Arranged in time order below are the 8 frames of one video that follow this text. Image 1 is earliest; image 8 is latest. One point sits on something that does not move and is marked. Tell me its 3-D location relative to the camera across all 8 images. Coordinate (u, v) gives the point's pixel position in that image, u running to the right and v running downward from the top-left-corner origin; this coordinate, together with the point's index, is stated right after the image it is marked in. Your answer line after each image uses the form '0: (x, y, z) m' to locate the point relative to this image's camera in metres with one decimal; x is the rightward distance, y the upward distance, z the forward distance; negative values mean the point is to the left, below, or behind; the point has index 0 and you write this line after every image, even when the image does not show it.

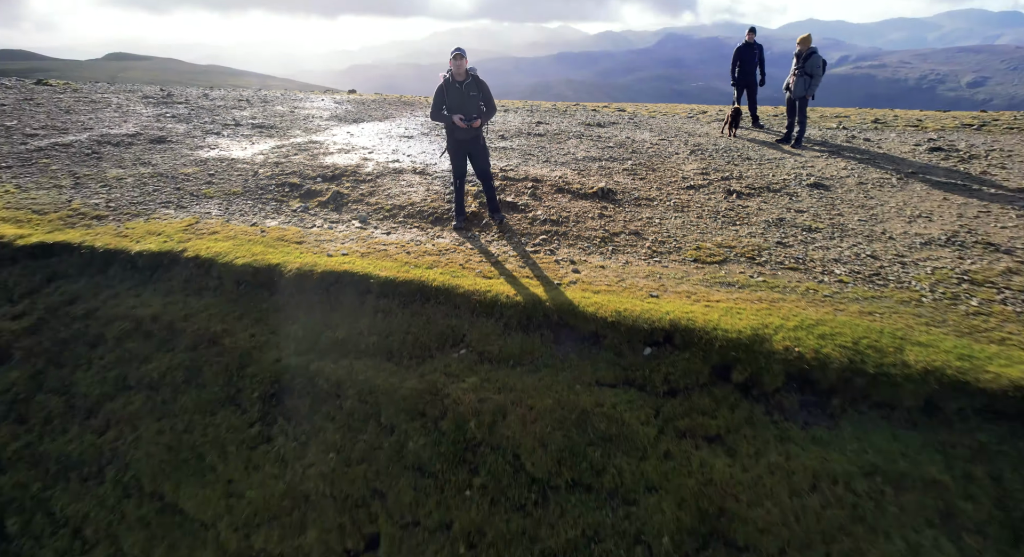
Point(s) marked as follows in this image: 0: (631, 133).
0: (+3.0, +3.6, +12.5) m
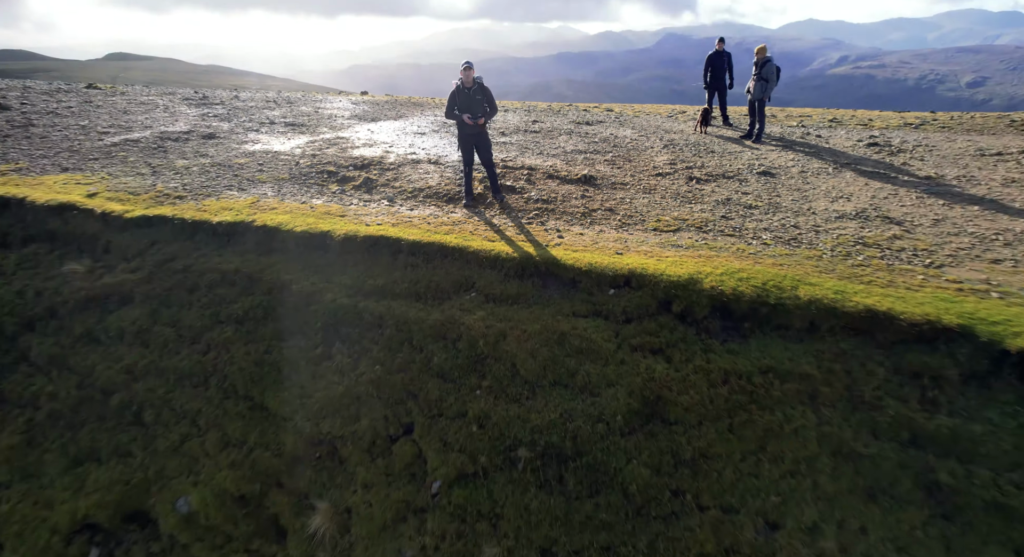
0: (+3.0, +4.2, +14.3) m
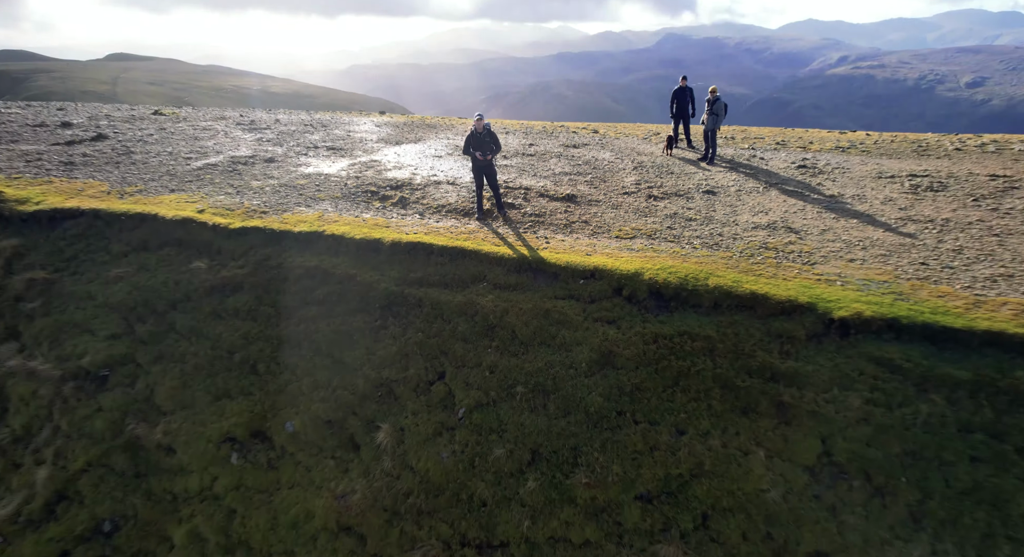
0: (+3.0, +4.4, +17.4) m
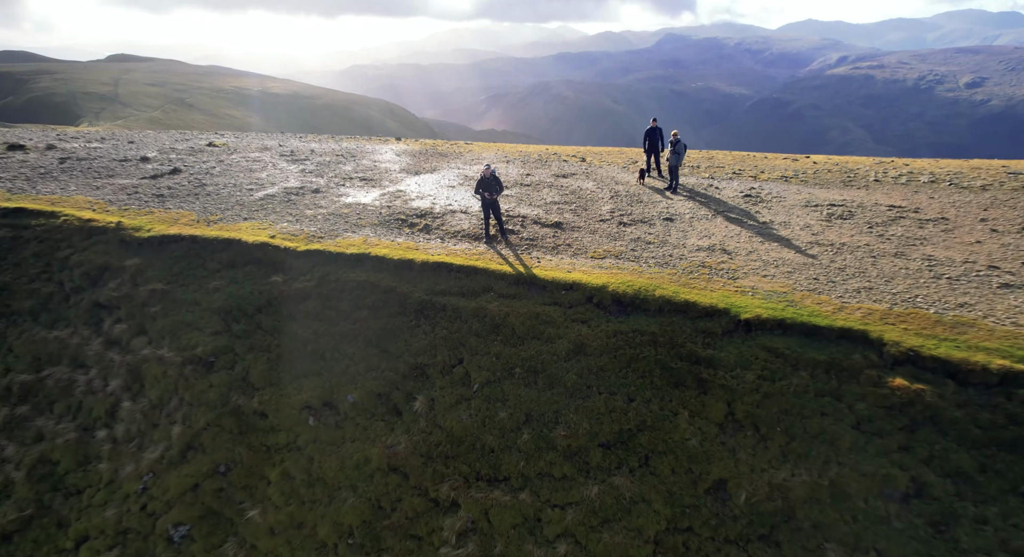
0: (+3.0, +4.1, +20.9) m
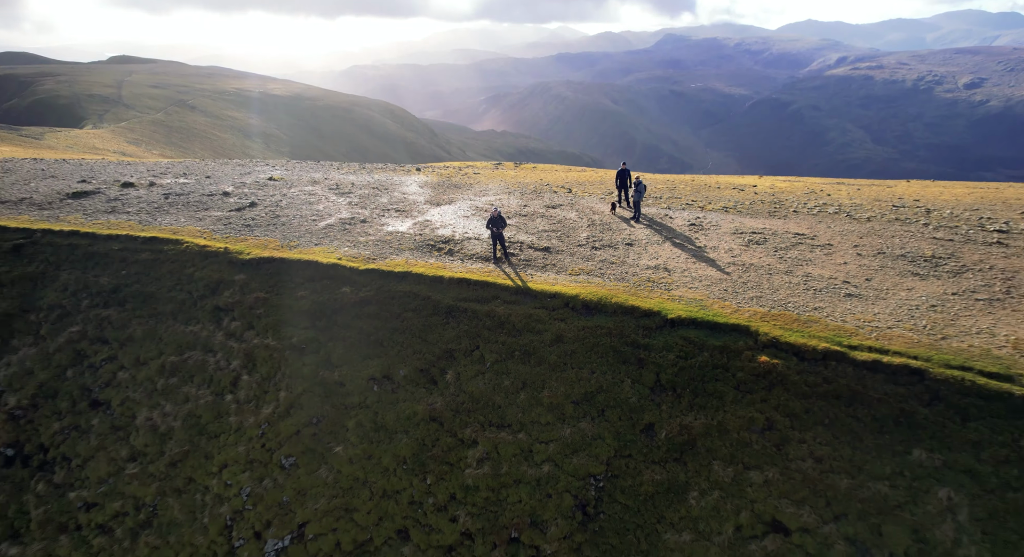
0: (+3.0, +3.6, +26.7) m
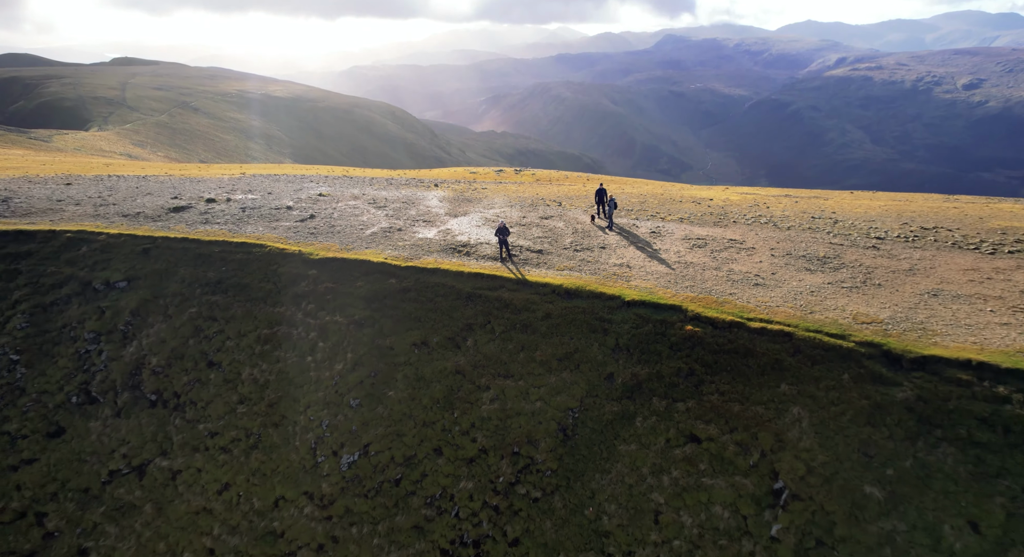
0: (+3.1, +3.9, +33.7) m
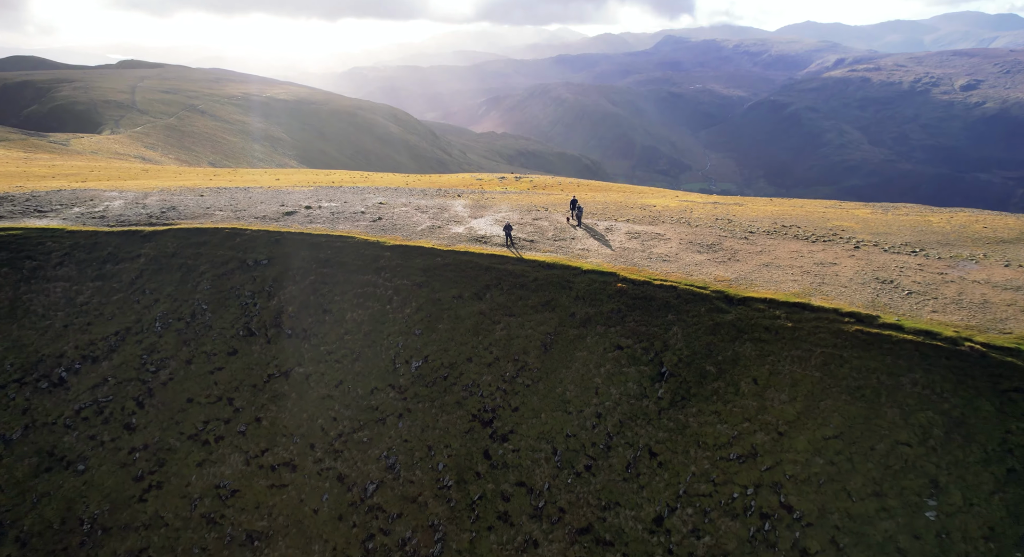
0: (+3.2, +5.6, +49.2) m
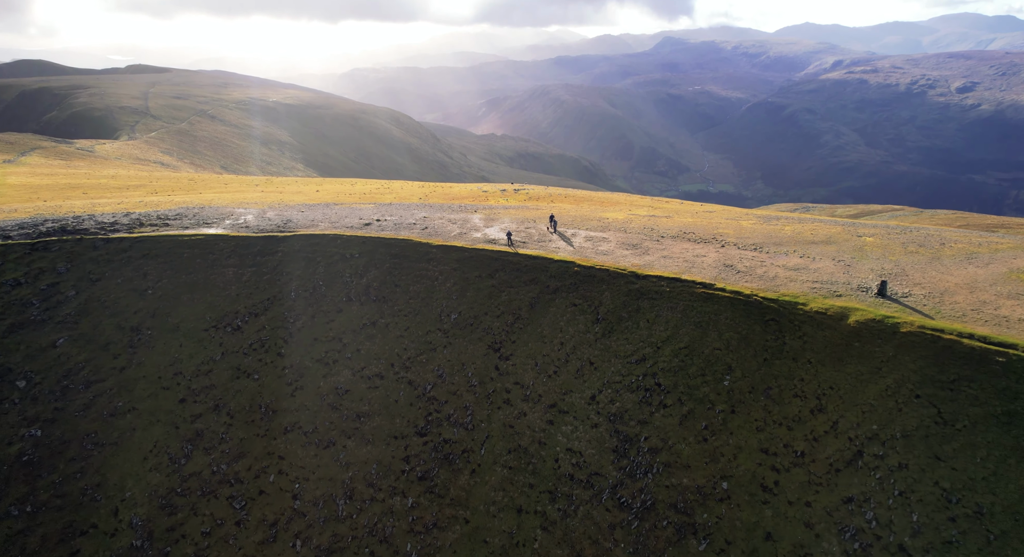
0: (+3.2, +7.3, +74.1) m
